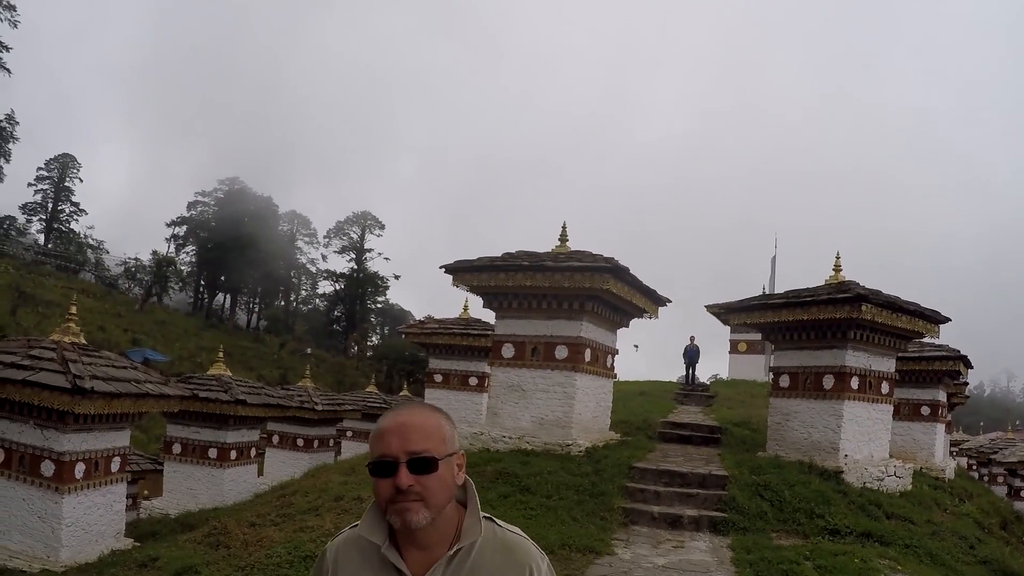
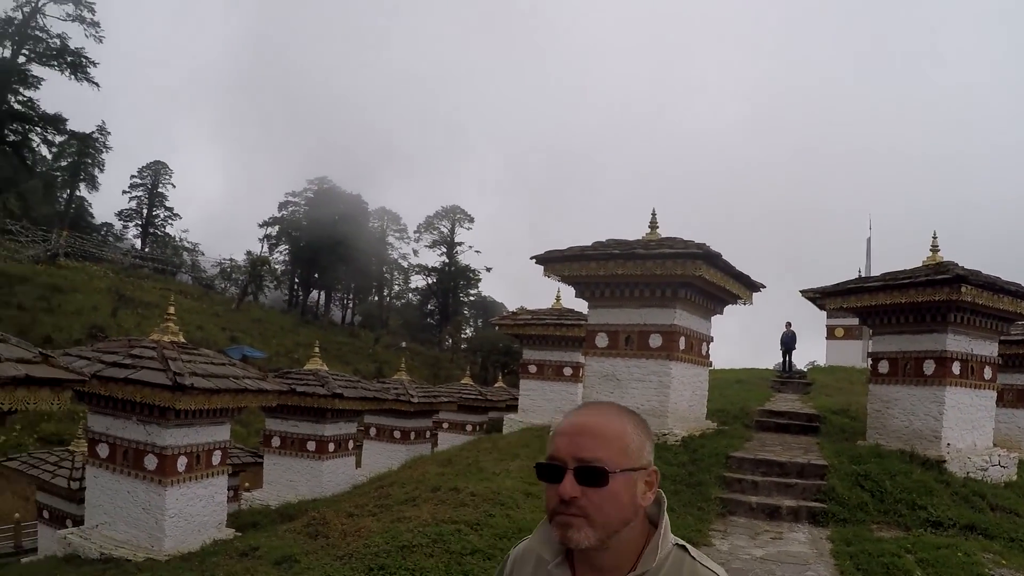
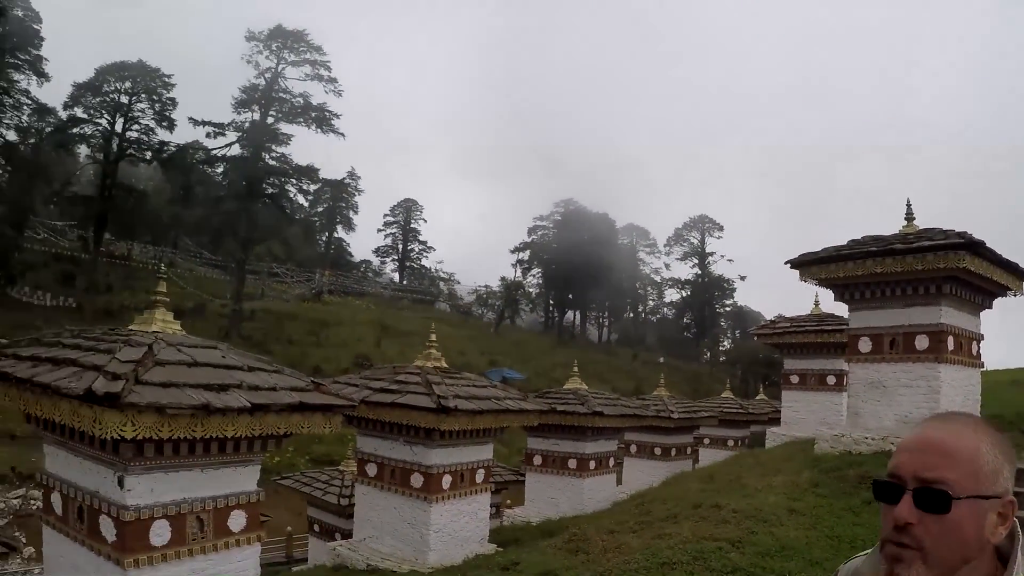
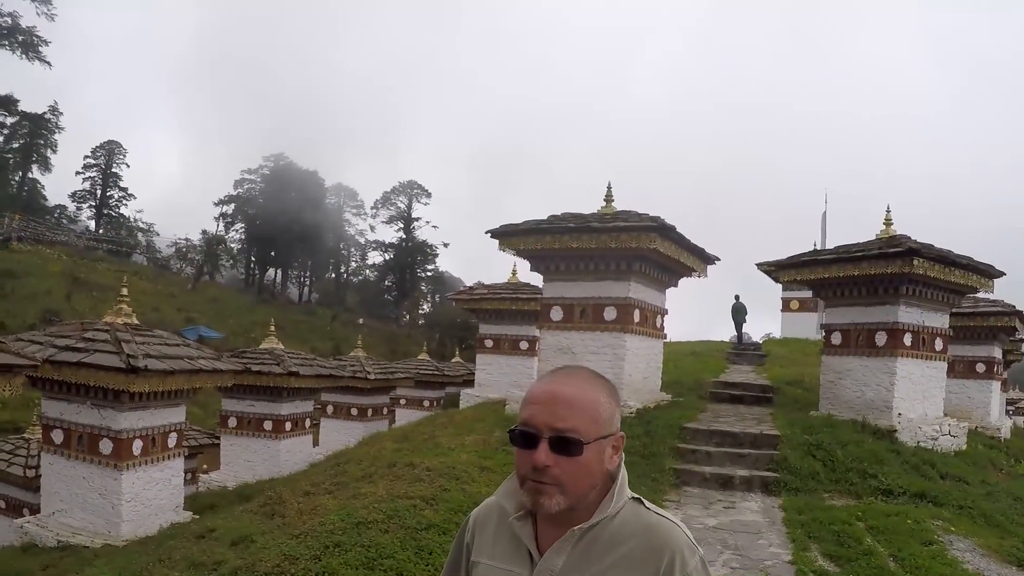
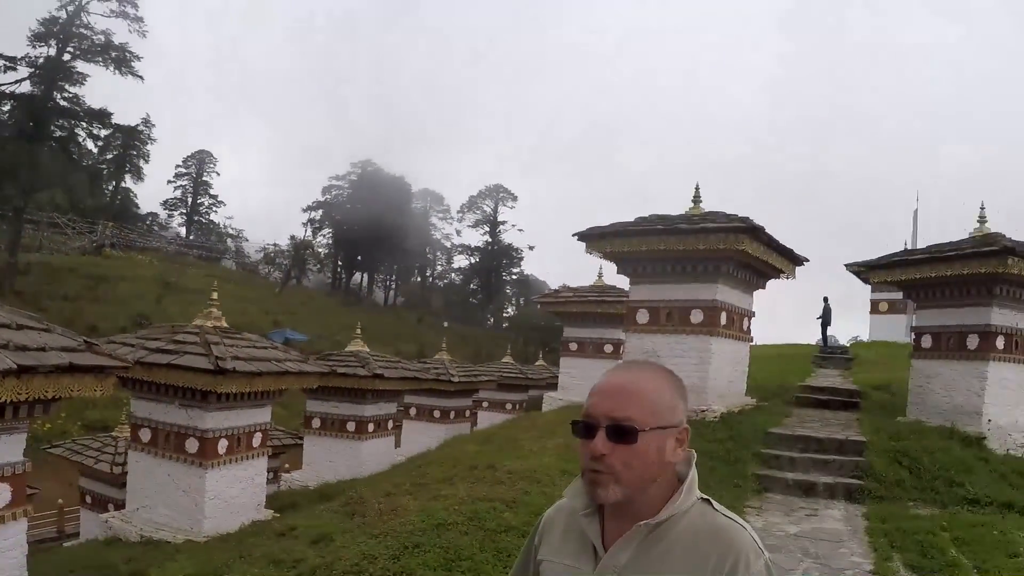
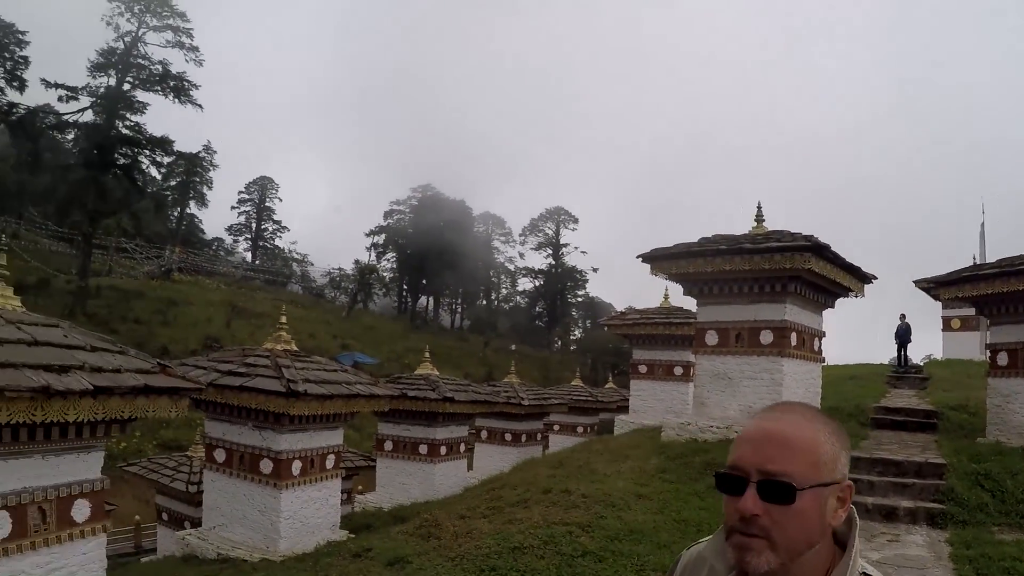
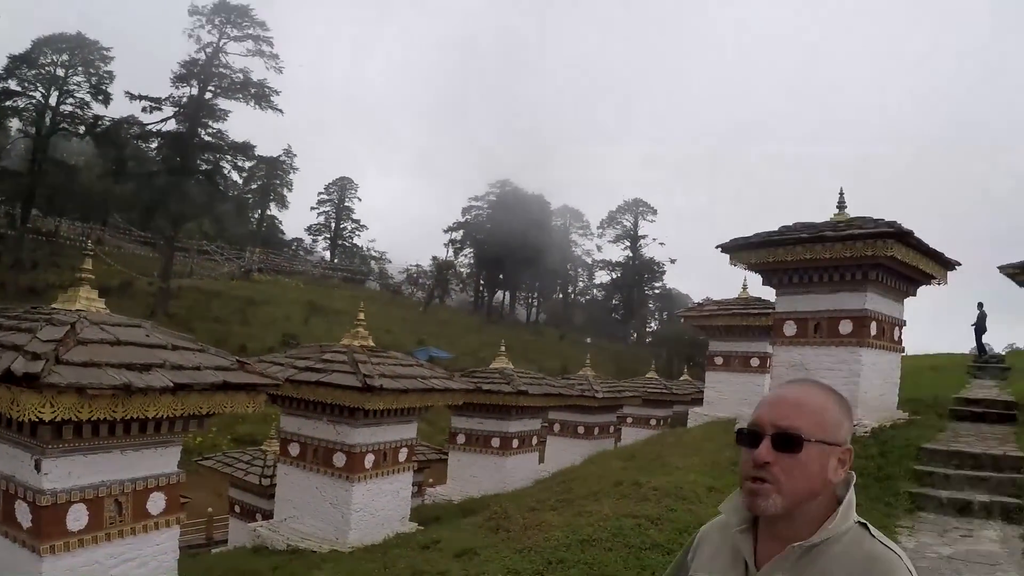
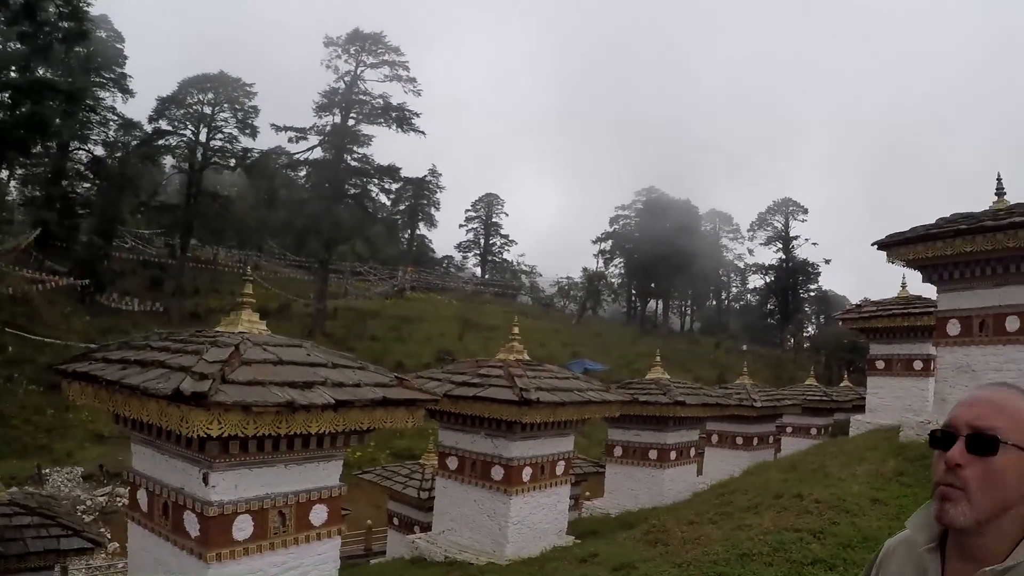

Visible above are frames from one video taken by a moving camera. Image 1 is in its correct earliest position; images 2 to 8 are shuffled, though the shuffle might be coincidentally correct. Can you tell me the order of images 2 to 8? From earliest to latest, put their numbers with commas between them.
2, 6, 3, 8, 7, 5, 4
